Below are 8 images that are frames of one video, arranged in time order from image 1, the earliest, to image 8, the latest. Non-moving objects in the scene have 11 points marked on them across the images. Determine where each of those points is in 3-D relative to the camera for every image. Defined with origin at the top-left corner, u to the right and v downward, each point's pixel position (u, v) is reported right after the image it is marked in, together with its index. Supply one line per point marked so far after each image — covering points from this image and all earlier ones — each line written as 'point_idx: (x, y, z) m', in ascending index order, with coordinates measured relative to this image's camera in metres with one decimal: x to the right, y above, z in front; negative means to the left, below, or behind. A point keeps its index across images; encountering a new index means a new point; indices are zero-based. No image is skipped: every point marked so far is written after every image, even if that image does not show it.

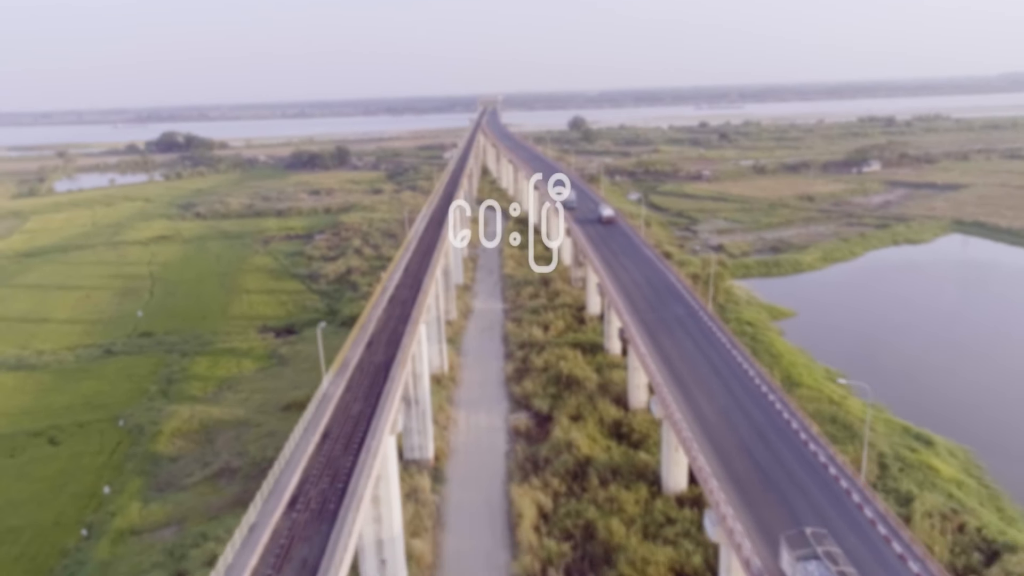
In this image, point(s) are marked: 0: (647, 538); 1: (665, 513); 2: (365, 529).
0: (+3.3, -6.0, +19.0) m
1: (+3.9, -5.7, +19.9) m
2: (-3.0, -5.0, +16.5) m
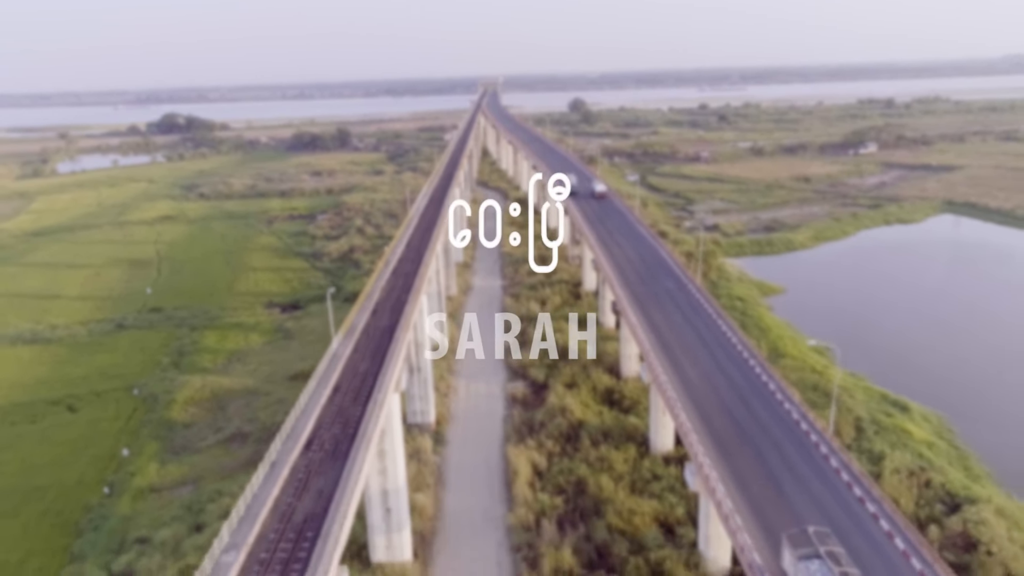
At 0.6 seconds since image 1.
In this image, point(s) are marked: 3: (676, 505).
0: (+3.2, -5.2, +20.3) m
1: (+3.8, -4.9, +21.2) m
2: (-3.1, -4.3, +17.8) m
3: (+4.1, -5.4, +19.6) m
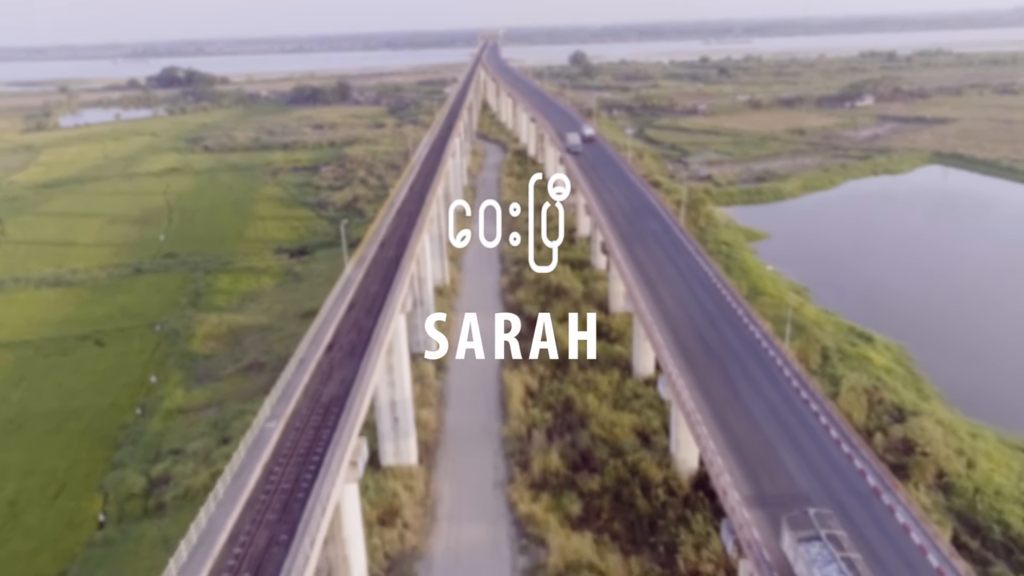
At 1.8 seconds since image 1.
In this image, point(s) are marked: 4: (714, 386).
0: (+3.0, -3.4, +22.6) m
1: (+3.6, -3.1, +23.5) m
2: (-3.3, -2.6, +20.1) m
3: (+3.9, -3.6, +21.9) m
4: (+4.9, -2.4, +19.2) m
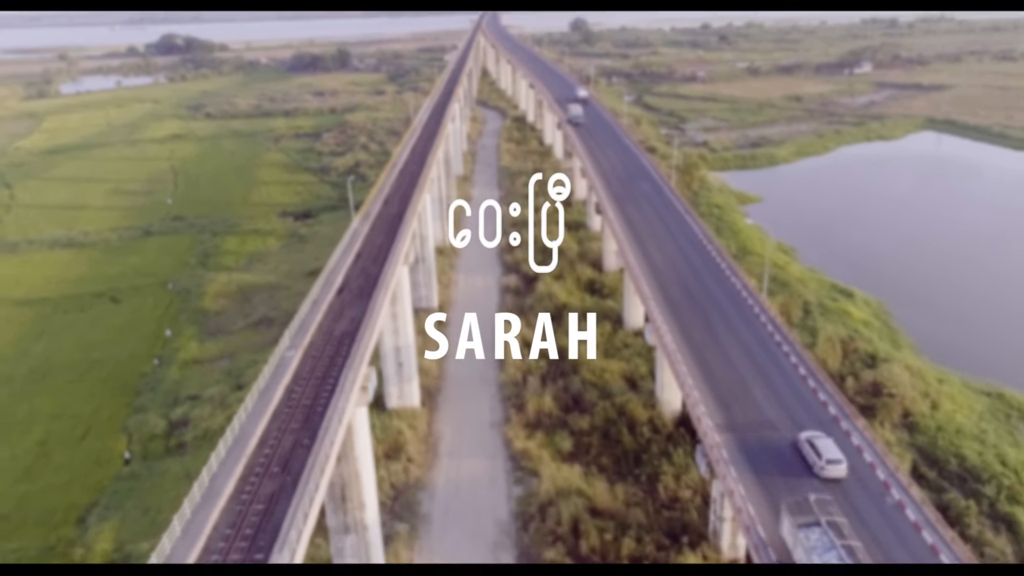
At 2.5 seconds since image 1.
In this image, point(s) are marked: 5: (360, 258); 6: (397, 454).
0: (+2.9, -2.1, +24.1) m
1: (+3.5, -1.7, +24.9) m
2: (-3.4, -1.4, +21.5) m
3: (+3.8, -2.3, +23.4) m
4: (+4.8, -1.2, +20.6) m
5: (-3.6, +0.7, +19.2) m
6: (-2.9, -4.2, +20.1) m
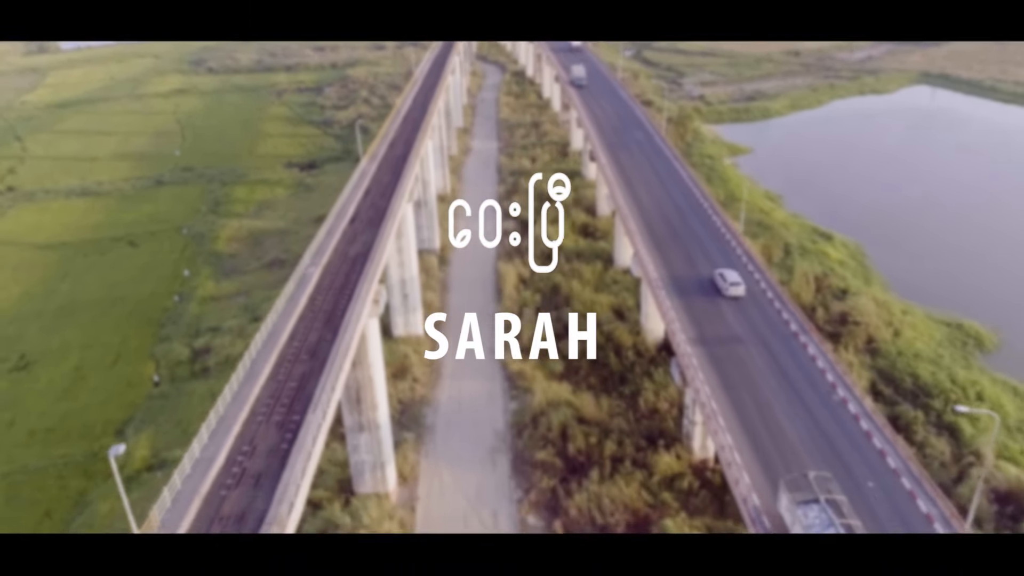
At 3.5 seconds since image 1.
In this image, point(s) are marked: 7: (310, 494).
0: (+2.8, -0.1, +25.9) m
1: (+3.4, +0.3, +26.7) m
2: (-3.5, +0.5, +23.3) m
3: (+3.7, -0.3, +25.2) m
4: (+4.7, +0.7, +22.4) m
5: (-3.7, +2.5, +20.9) m
6: (-3.0, -2.4, +22.0) m
7: (-4.3, -4.4, +16.7) m
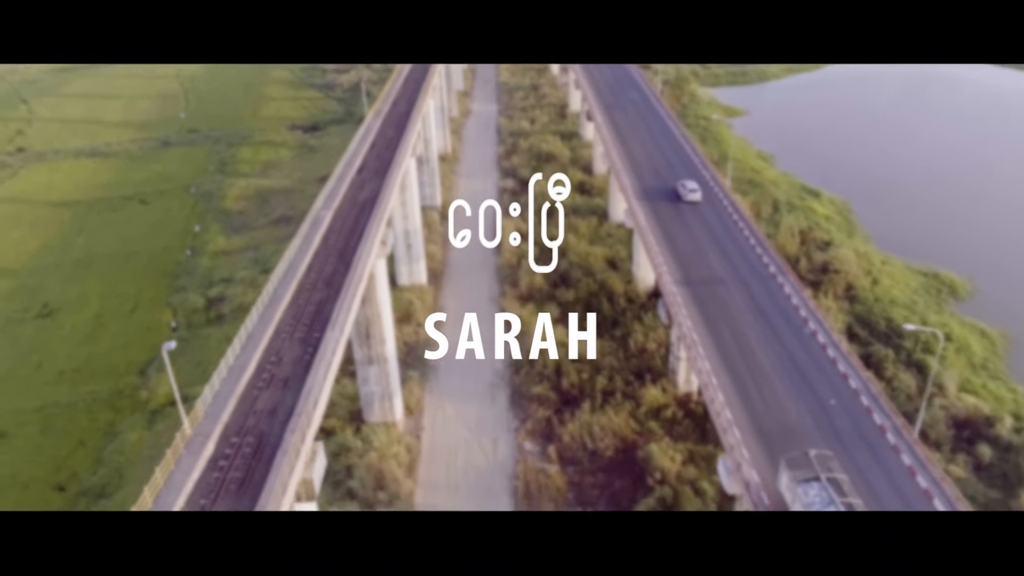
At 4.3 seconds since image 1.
0: (+2.8, +1.6, +27.1) m
1: (+3.4, +2.0, +28.0) m
2: (-3.6, +2.0, +24.5) m
3: (+3.7, +1.3, +26.4) m
4: (+4.6, +2.2, +23.6) m
5: (-3.8, +3.9, +22.0) m
6: (-3.1, -0.9, +23.4) m
7: (-4.4, -3.1, +18.2) m
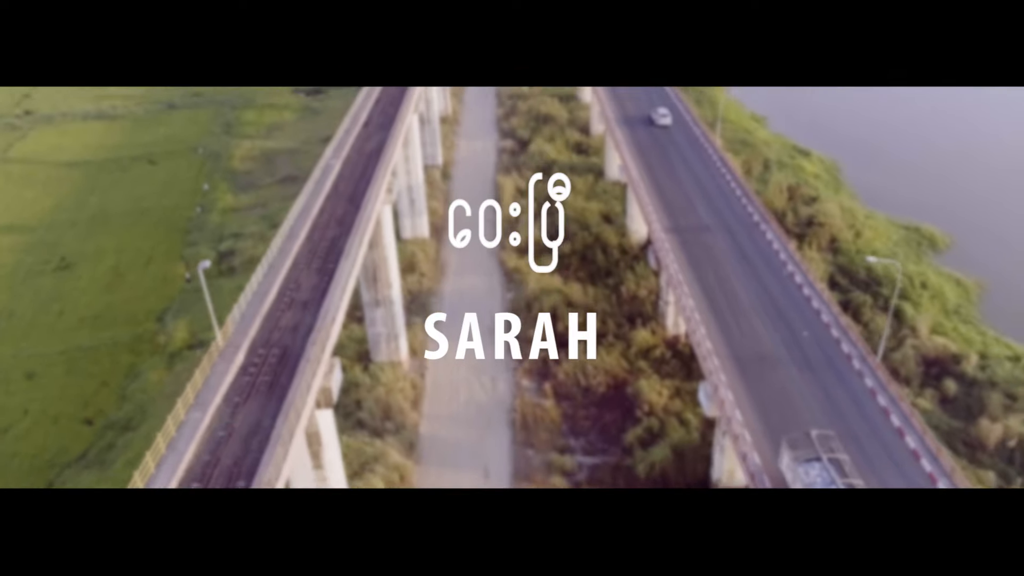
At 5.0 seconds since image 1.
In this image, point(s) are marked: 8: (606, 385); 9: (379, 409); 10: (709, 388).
0: (+2.7, +3.2, +28.2) m
1: (+3.3, +3.7, +29.0) m
2: (-3.6, +3.6, +25.5) m
3: (+3.6, +2.9, +27.5) m
4: (+4.6, +3.7, +24.6) m
5: (-3.8, +5.3, +23.0) m
6: (-3.1, +0.6, +24.5) m
7: (-4.4, -1.8, +19.4) m
8: (+2.2, -2.3, +18.8) m
9: (-3.1, -2.8, +18.4) m
10: (+3.7, -1.9, +14.6) m
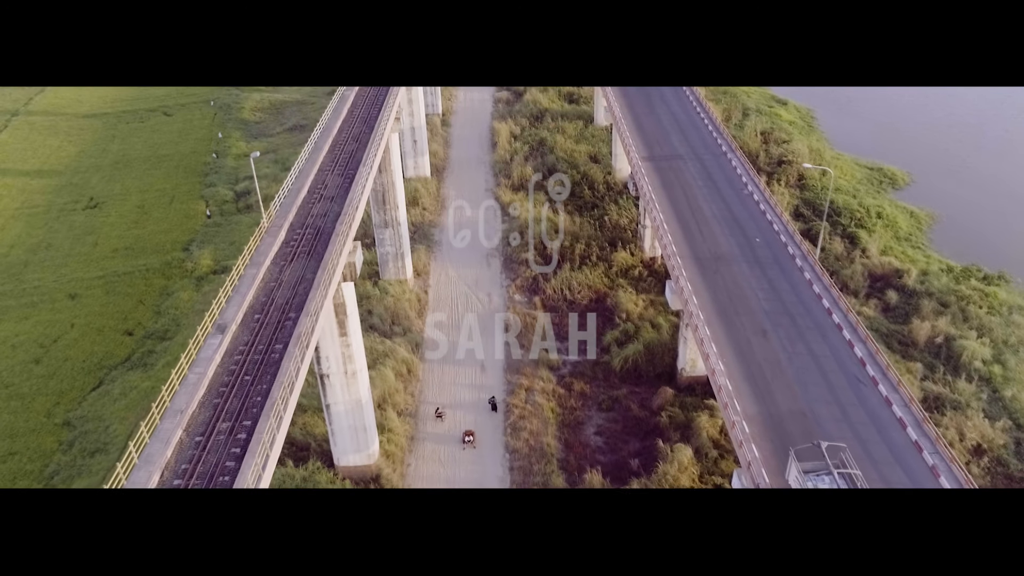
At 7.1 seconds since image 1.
0: (+2.5, +5.6, +30.4) m
1: (+3.1, +6.1, +31.2) m
2: (-3.8, +5.9, +27.7) m
3: (+3.4, +5.3, +29.7) m
4: (+4.4, +6.0, +26.8) m
5: (-4.0, +7.6, +25.1) m
6: (-3.3, +2.9, +26.8) m
7: (-4.6, +0.3, +21.8) m
8: (+2.0, -0.3, +21.2) m
9: (-3.3, -0.7, +20.8) m
10: (+3.5, 0.0, +17.0) m
